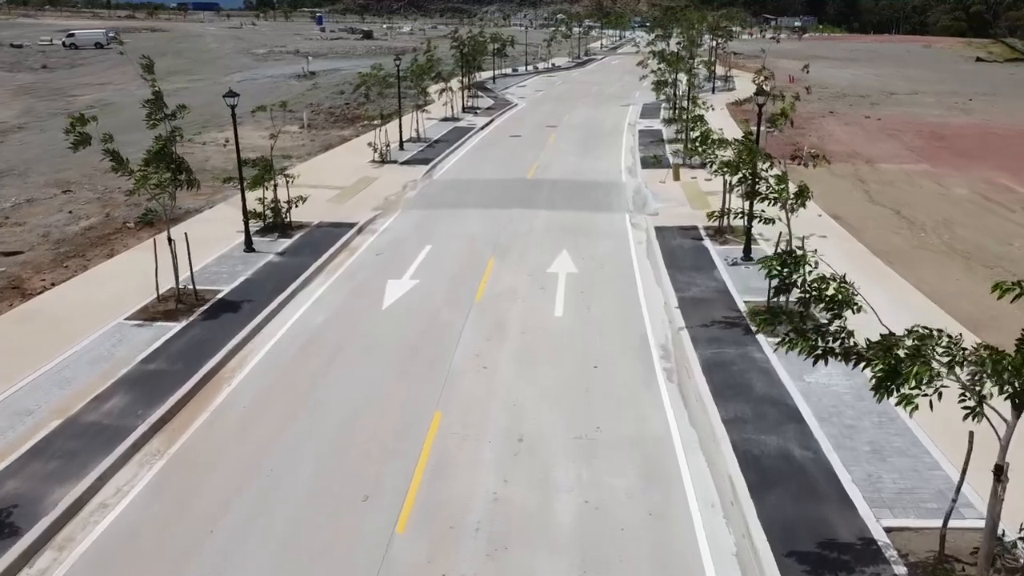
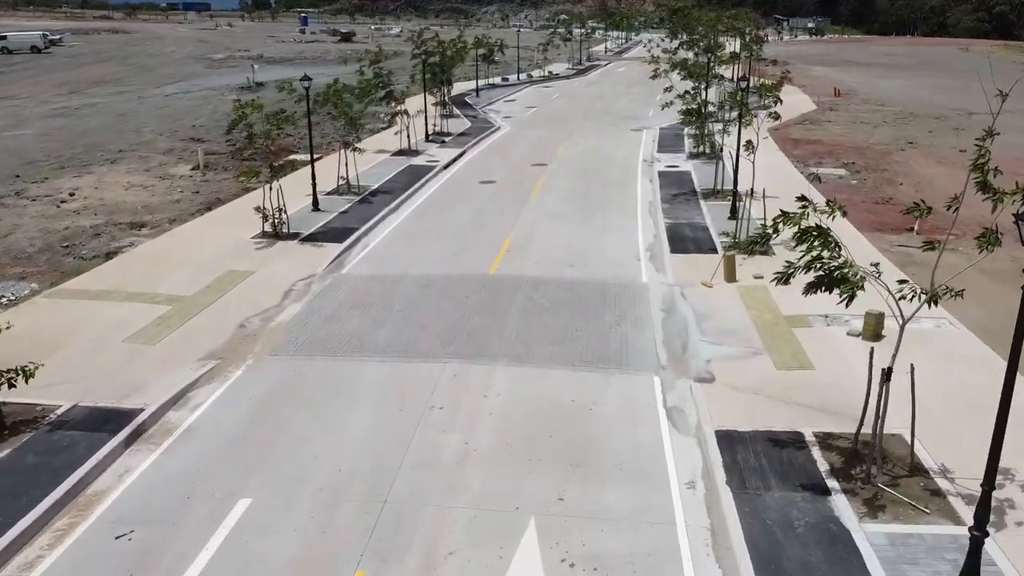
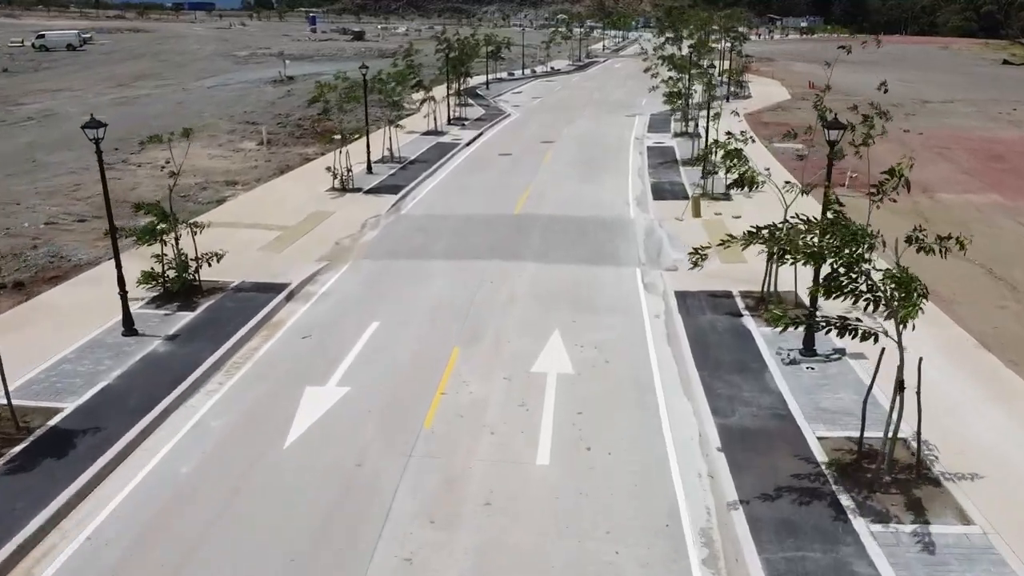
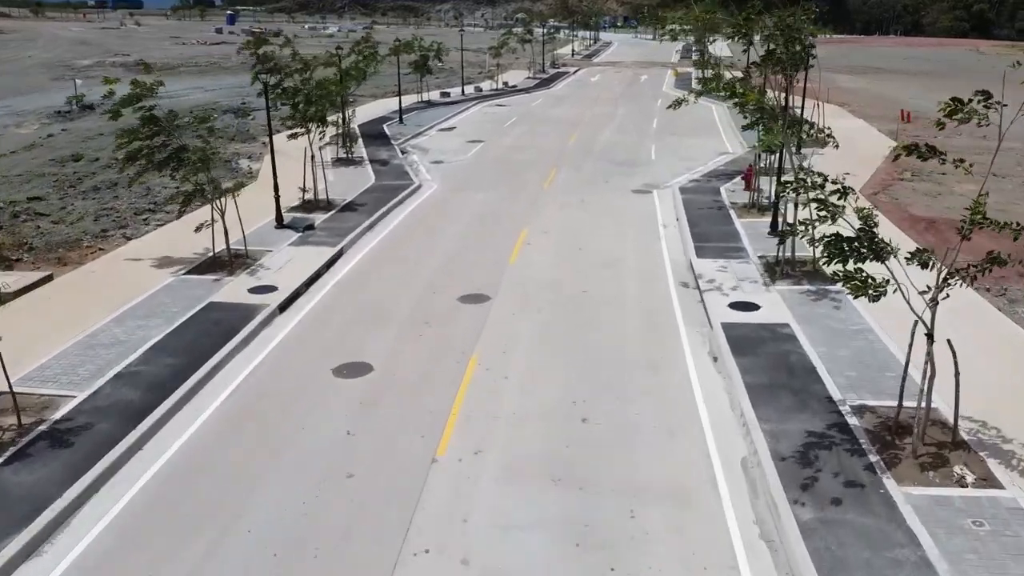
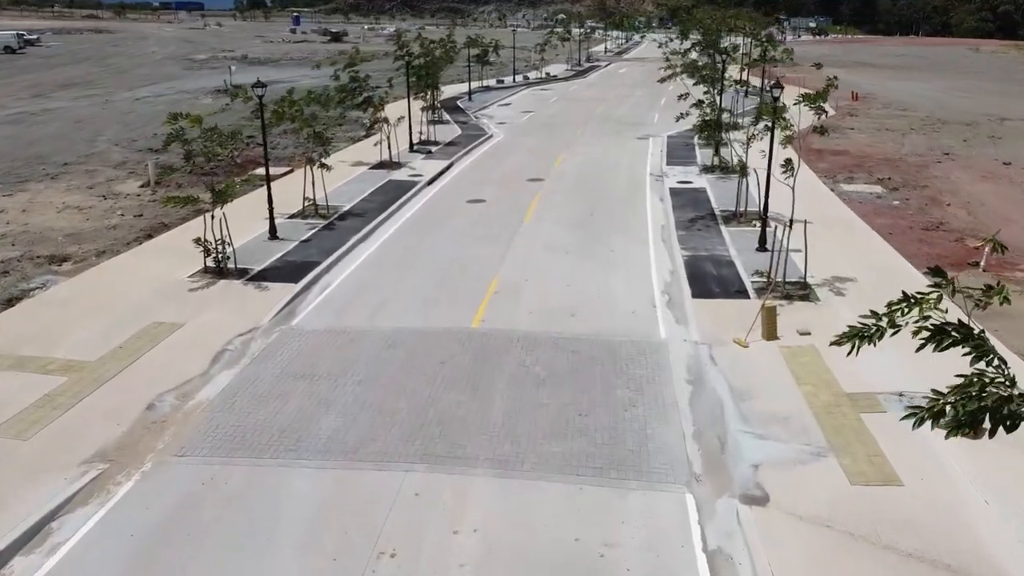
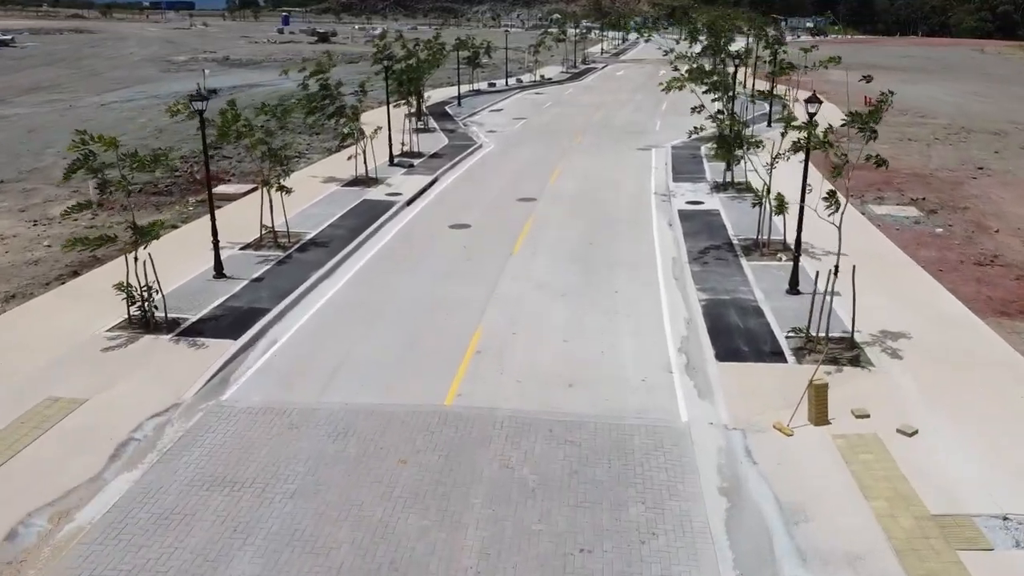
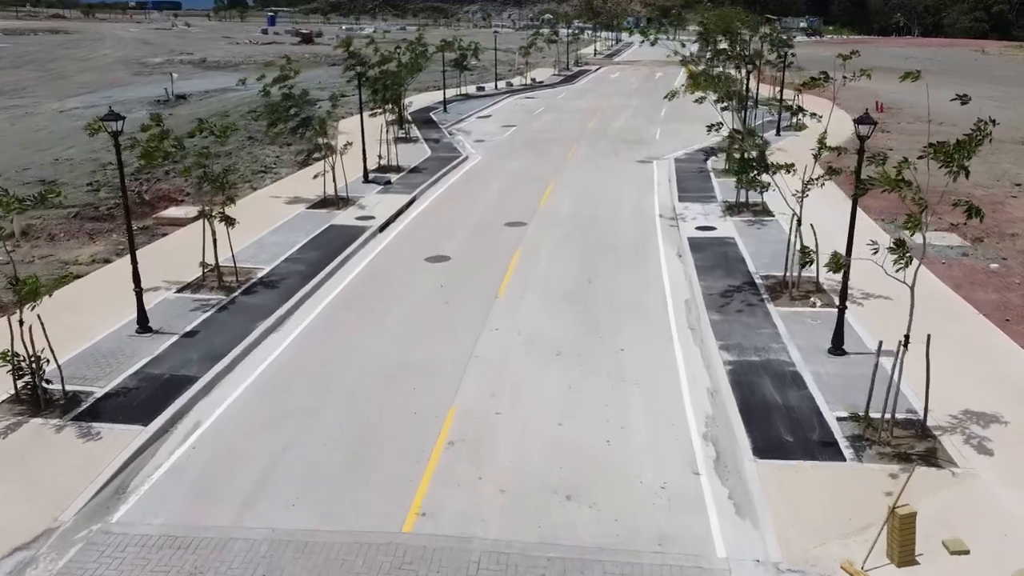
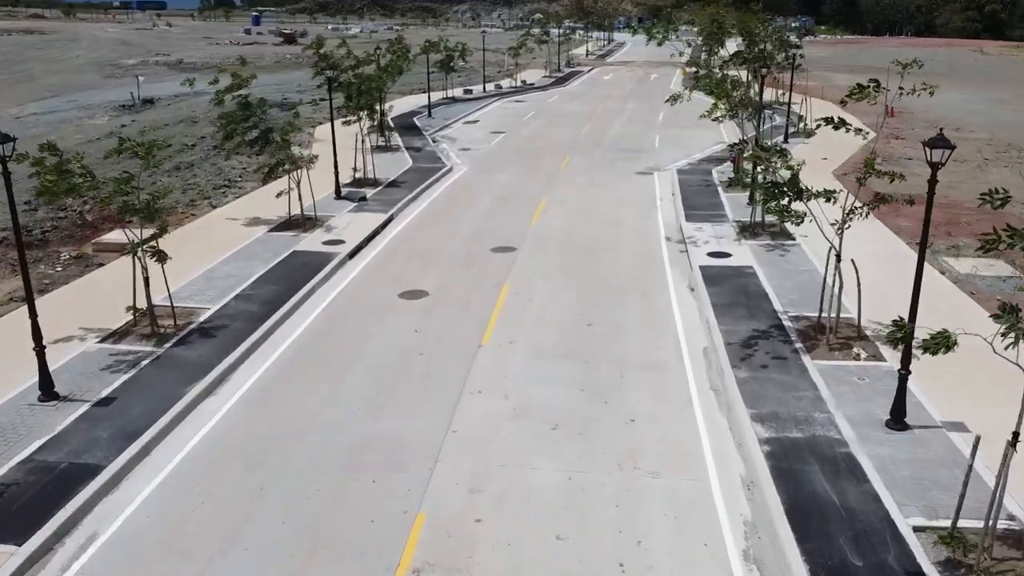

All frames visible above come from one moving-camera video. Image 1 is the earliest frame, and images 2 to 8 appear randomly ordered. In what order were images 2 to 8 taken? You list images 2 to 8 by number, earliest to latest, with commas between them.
3, 2, 5, 6, 7, 8, 4
